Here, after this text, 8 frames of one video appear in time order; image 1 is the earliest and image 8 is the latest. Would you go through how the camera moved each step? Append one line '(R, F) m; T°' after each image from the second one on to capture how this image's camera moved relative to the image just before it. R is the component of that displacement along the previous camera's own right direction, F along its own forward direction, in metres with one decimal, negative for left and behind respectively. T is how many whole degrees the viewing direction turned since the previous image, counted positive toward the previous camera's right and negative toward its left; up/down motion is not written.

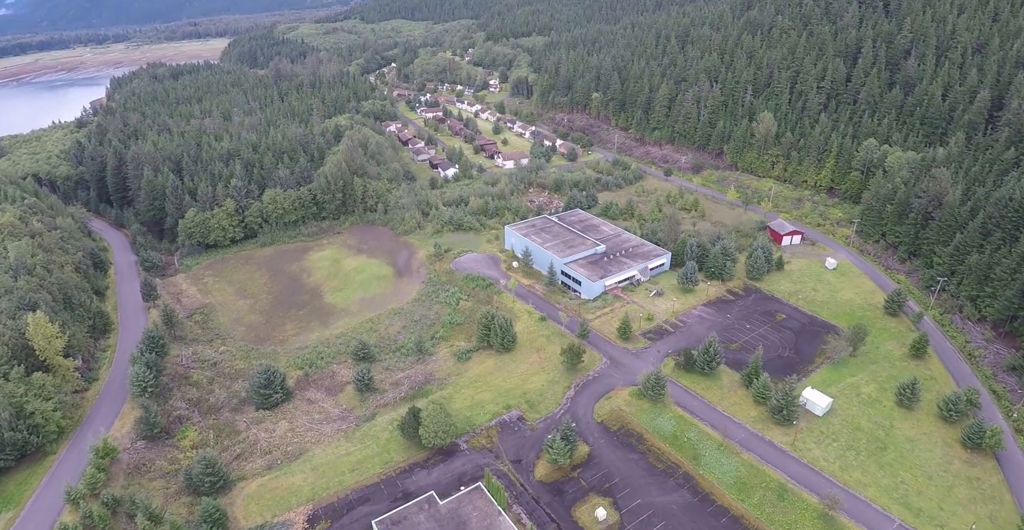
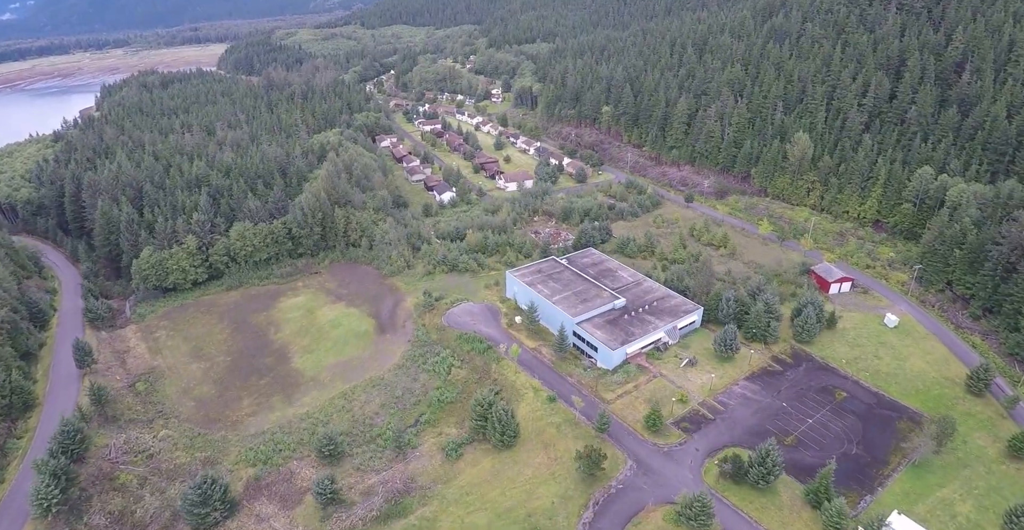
(+0.1, +8.5) m; 0°
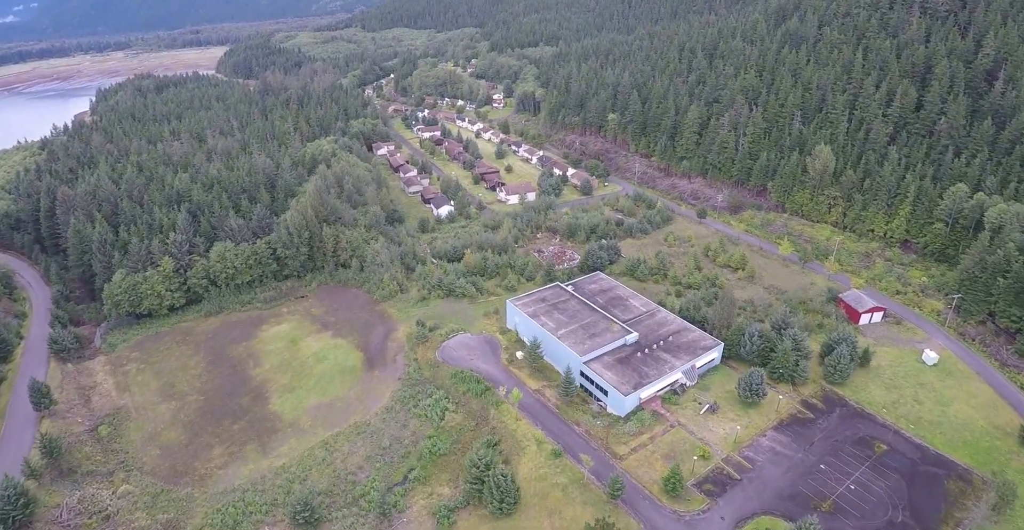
(+0.1, +4.2) m; 0°
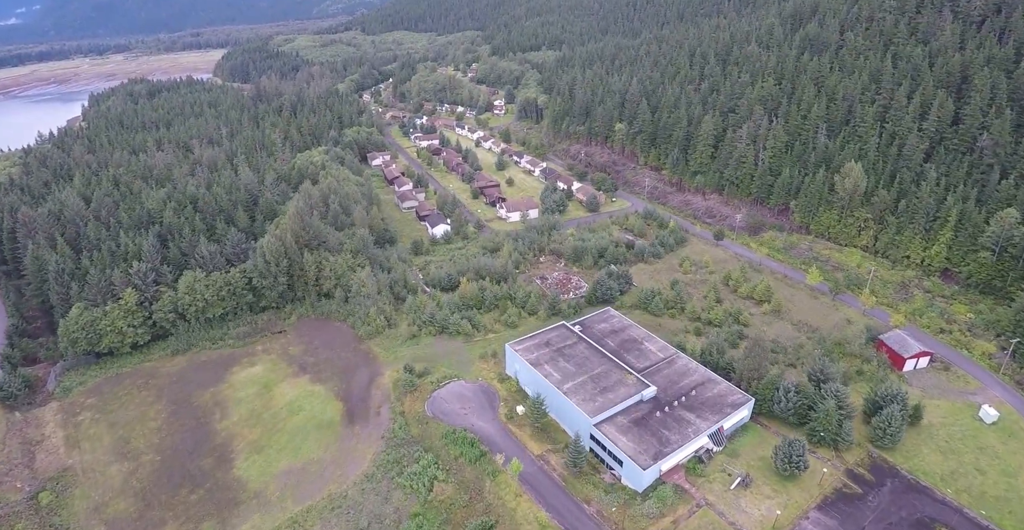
(+0.2, +5.3) m; 0°
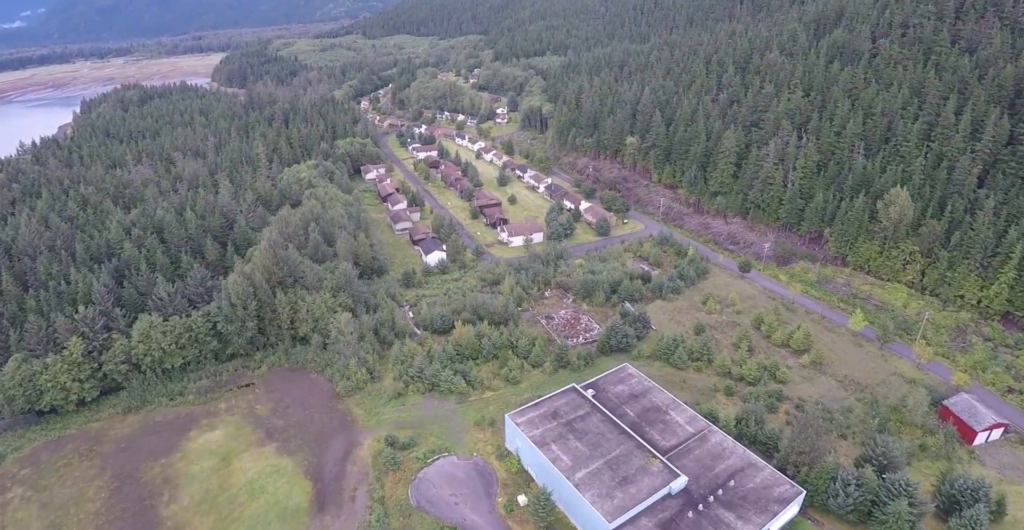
(+0.2, +6.4) m; 0°
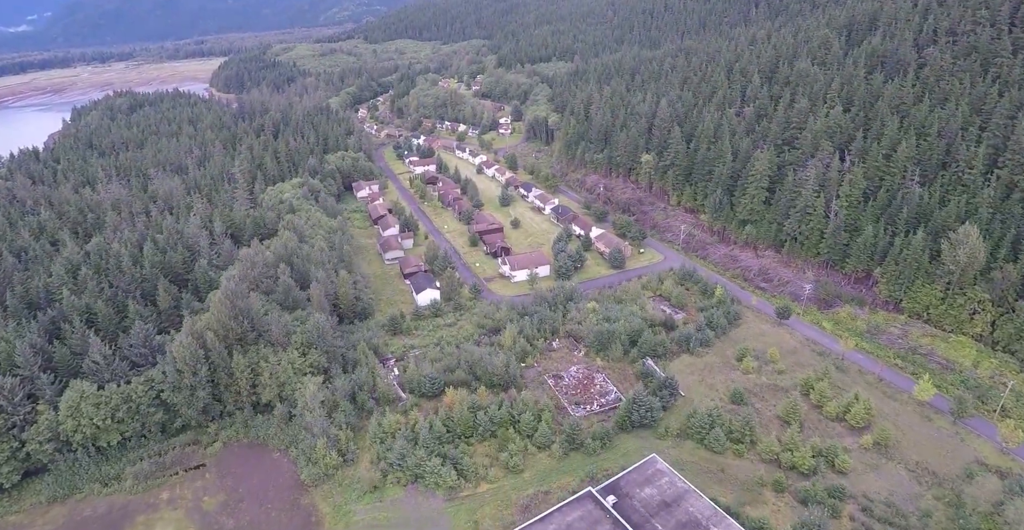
(+0.2, +7.3) m; 0°
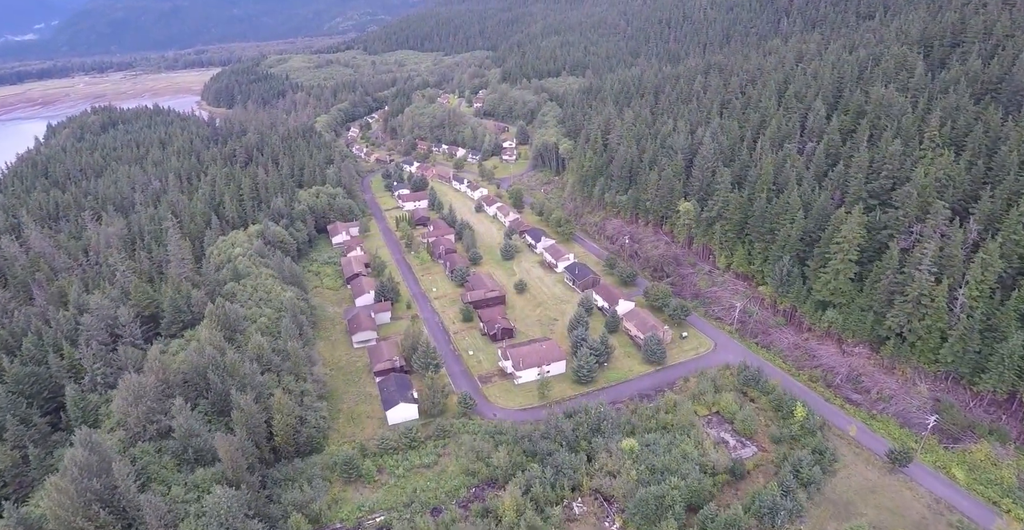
(+0.2, +14.2) m; -1°
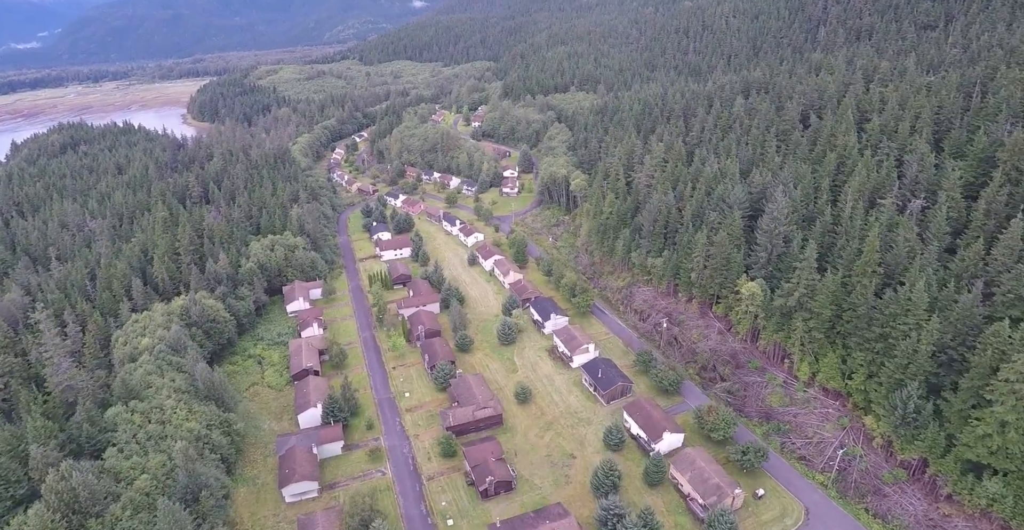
(+0.3, +14.9) m; 0°
